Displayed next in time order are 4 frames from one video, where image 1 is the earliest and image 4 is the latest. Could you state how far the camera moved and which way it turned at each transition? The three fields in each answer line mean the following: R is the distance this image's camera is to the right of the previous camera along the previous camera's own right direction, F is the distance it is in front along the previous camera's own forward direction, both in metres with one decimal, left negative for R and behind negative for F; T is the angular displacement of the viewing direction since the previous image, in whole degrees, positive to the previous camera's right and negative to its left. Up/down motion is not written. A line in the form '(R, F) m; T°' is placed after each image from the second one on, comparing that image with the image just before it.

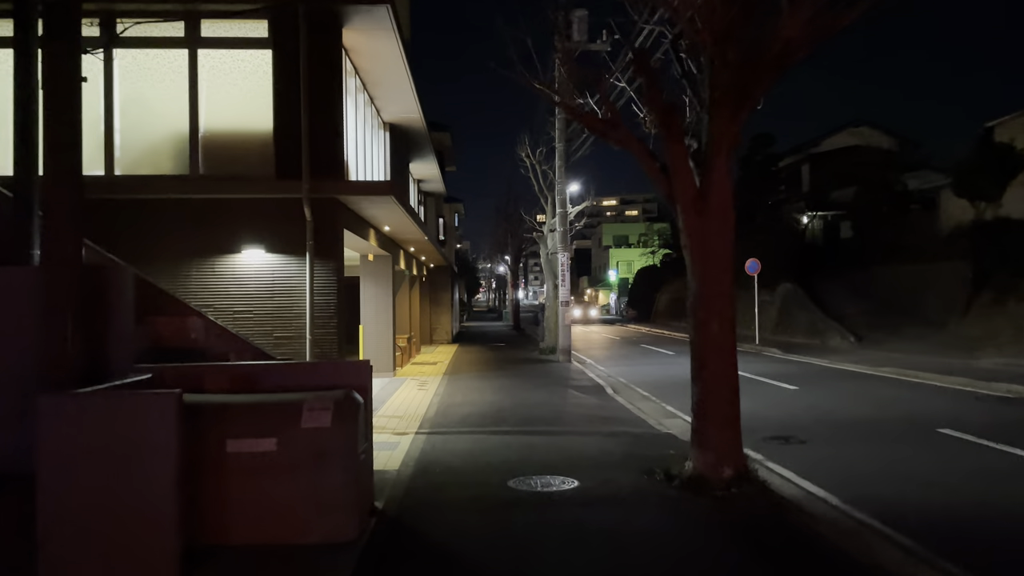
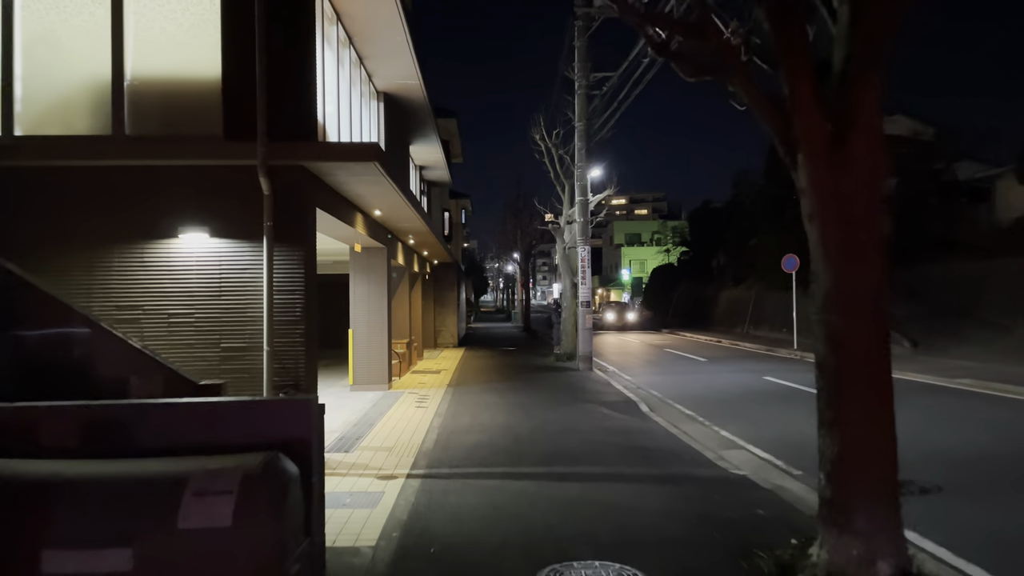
(-0.2, +2.8) m; -1°
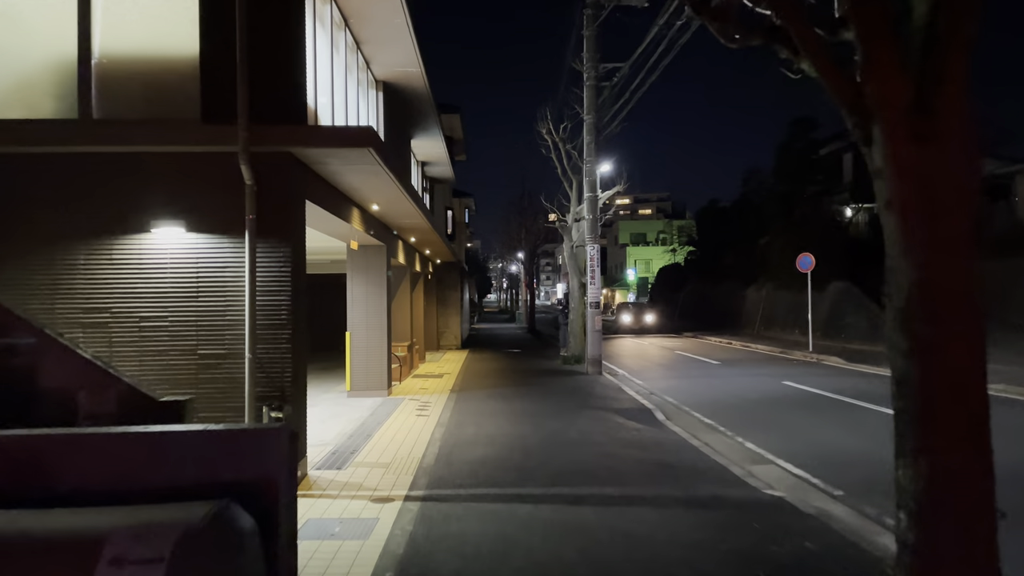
(-0.1, +0.9) m; 0°
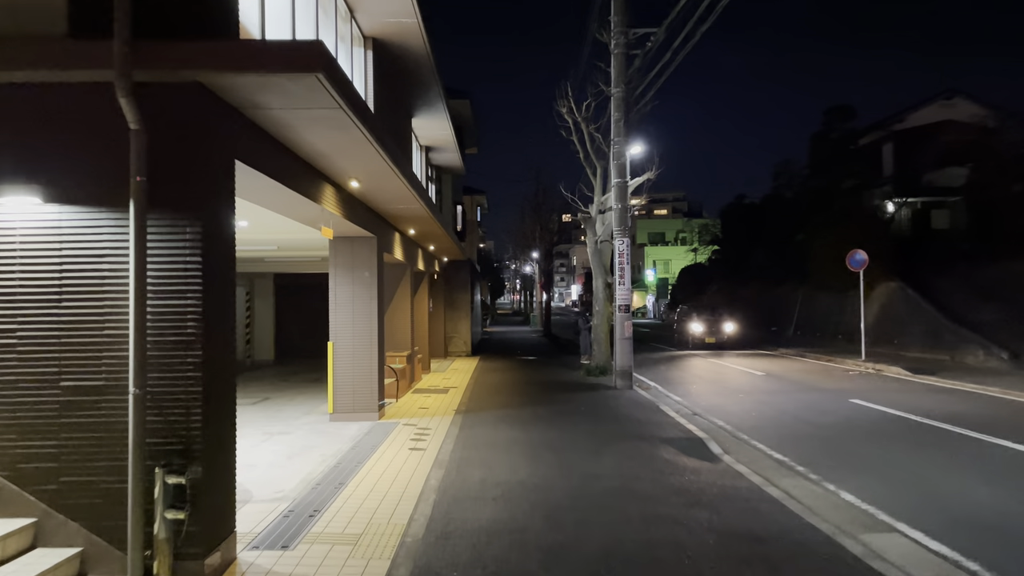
(-0.1, +2.7) m; -1°
